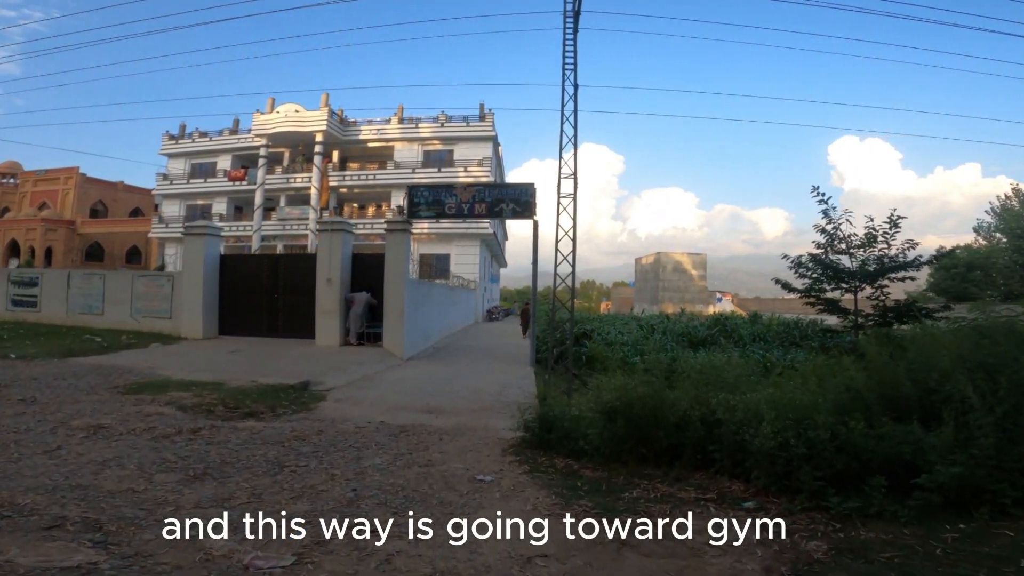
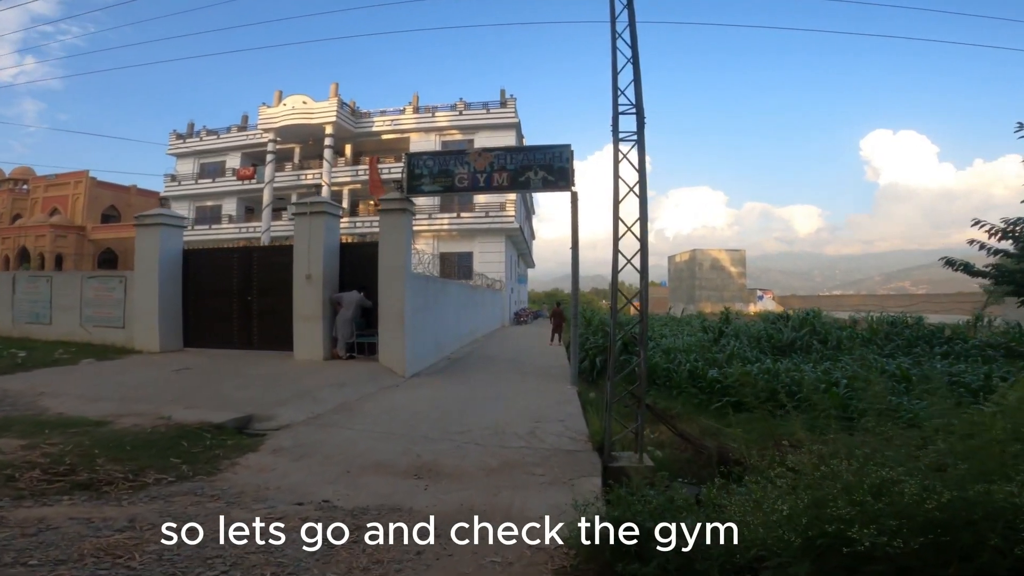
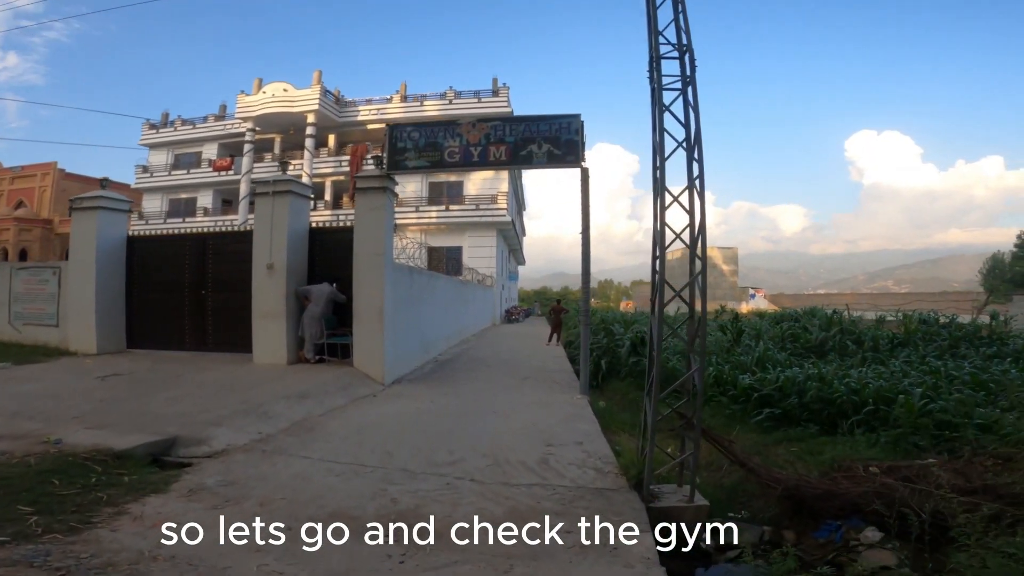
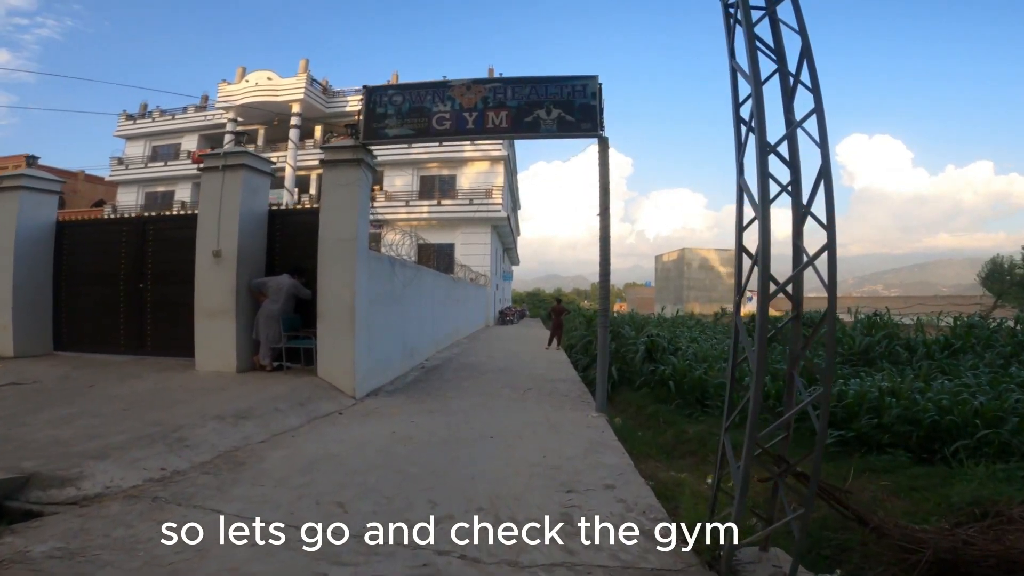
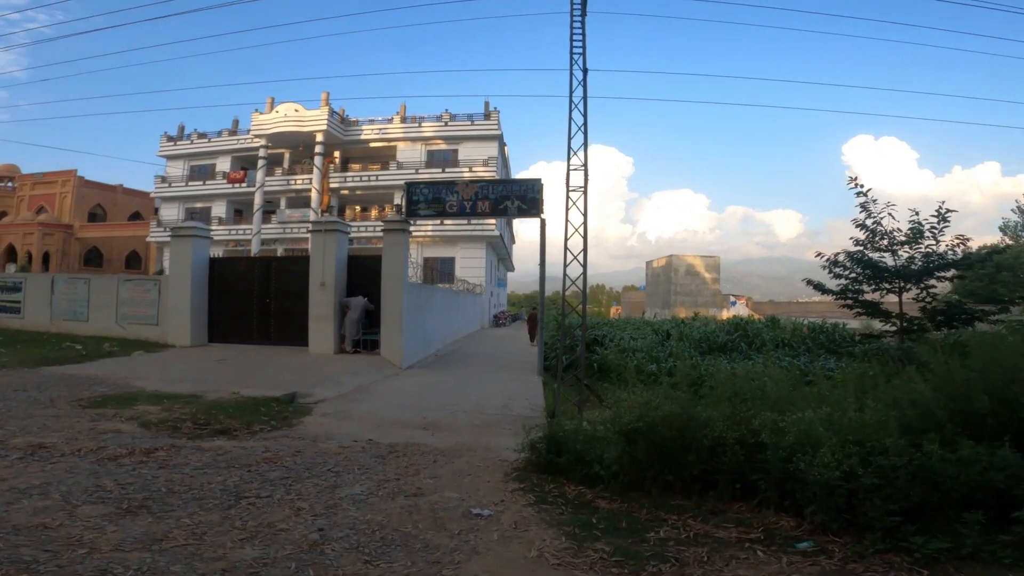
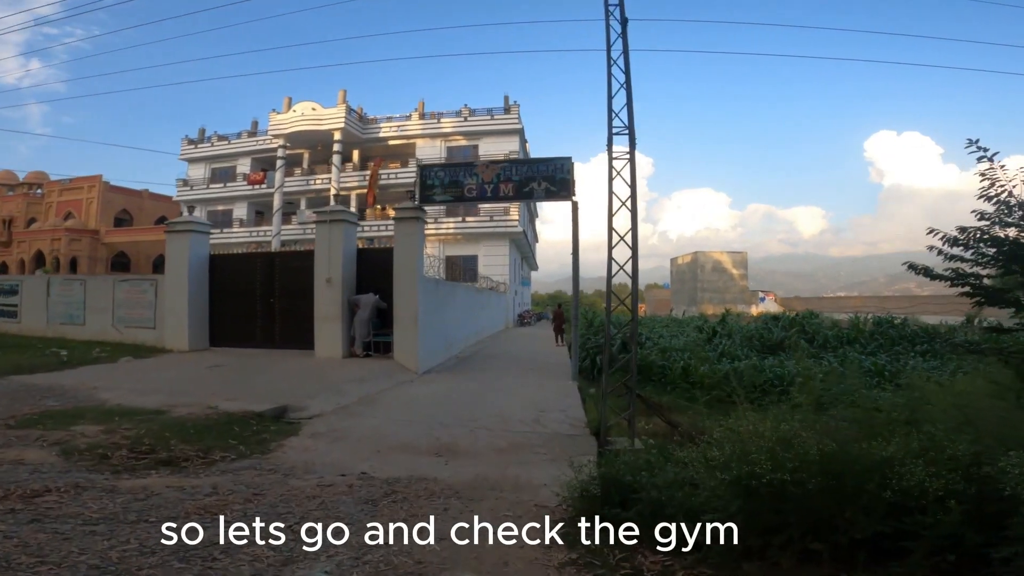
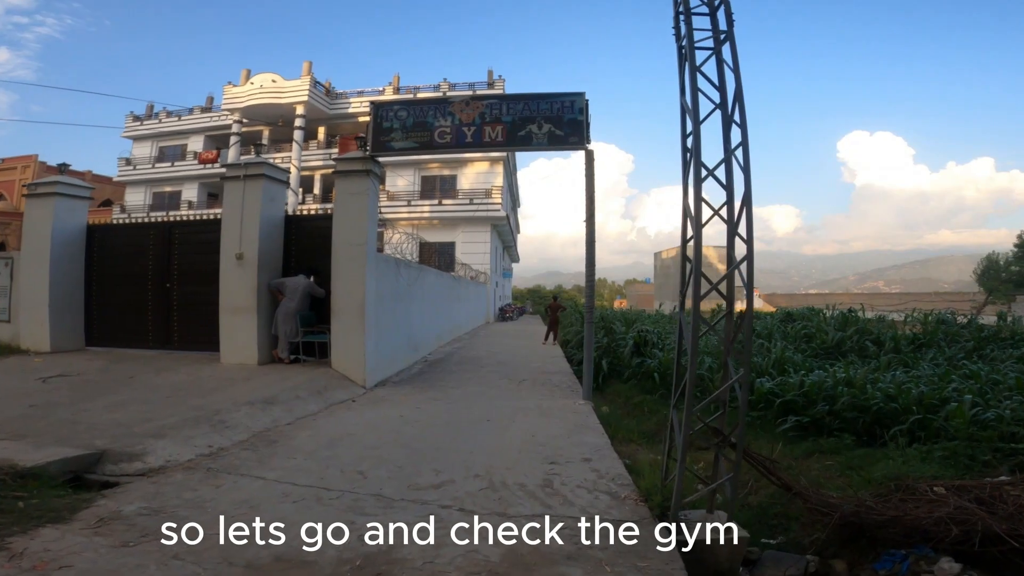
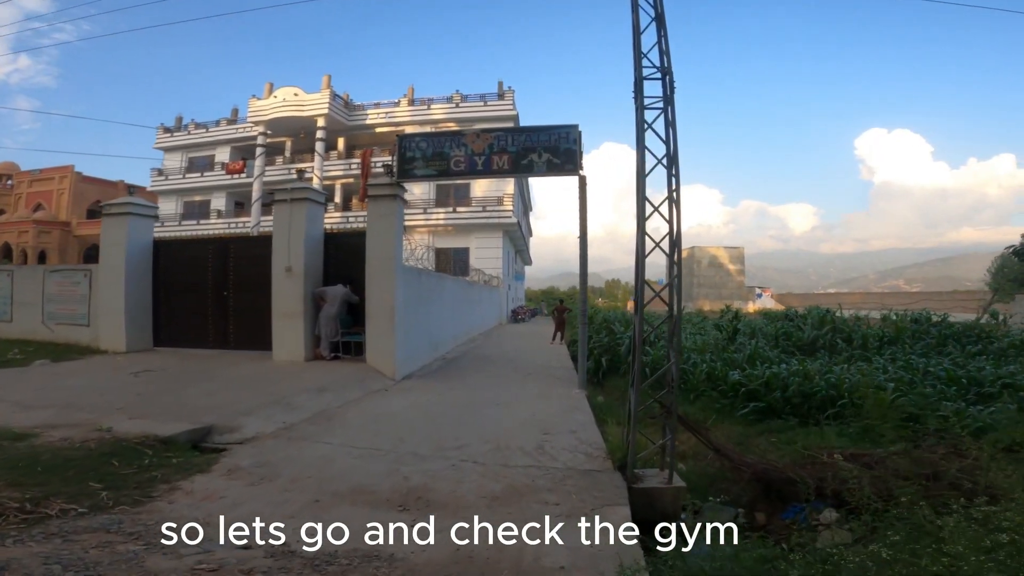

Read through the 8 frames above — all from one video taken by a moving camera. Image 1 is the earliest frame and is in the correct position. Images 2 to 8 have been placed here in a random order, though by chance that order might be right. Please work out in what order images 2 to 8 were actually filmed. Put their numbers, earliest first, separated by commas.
5, 6, 2, 8, 3, 7, 4
